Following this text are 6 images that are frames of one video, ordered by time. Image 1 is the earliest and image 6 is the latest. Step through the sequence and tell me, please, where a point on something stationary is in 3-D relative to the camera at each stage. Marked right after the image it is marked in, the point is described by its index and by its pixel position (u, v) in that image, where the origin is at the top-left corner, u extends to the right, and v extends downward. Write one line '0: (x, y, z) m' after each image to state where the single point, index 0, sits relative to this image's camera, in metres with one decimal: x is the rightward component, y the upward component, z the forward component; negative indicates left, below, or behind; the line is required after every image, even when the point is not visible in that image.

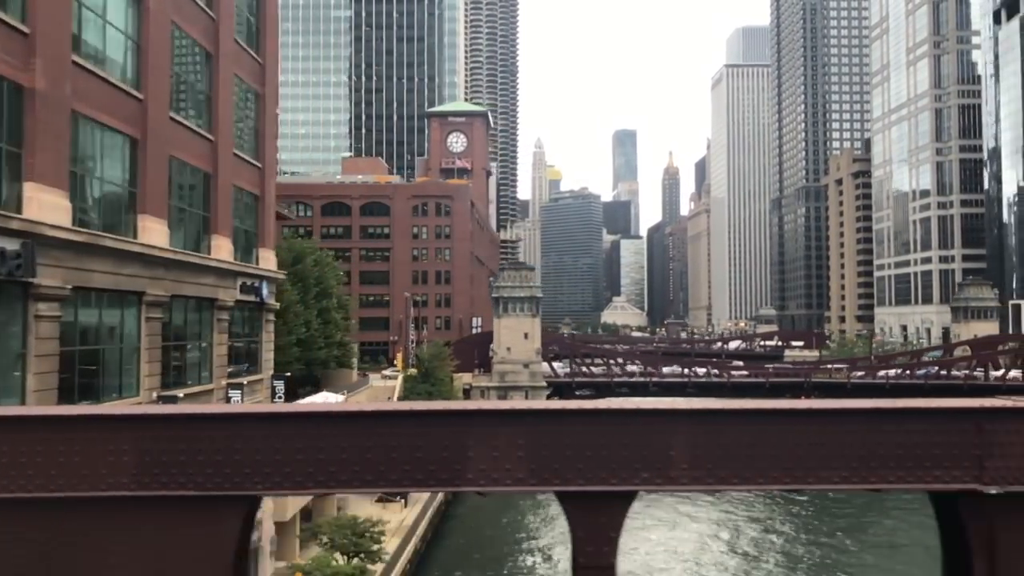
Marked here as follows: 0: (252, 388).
0: (-5.3, -2.1, +19.2) m
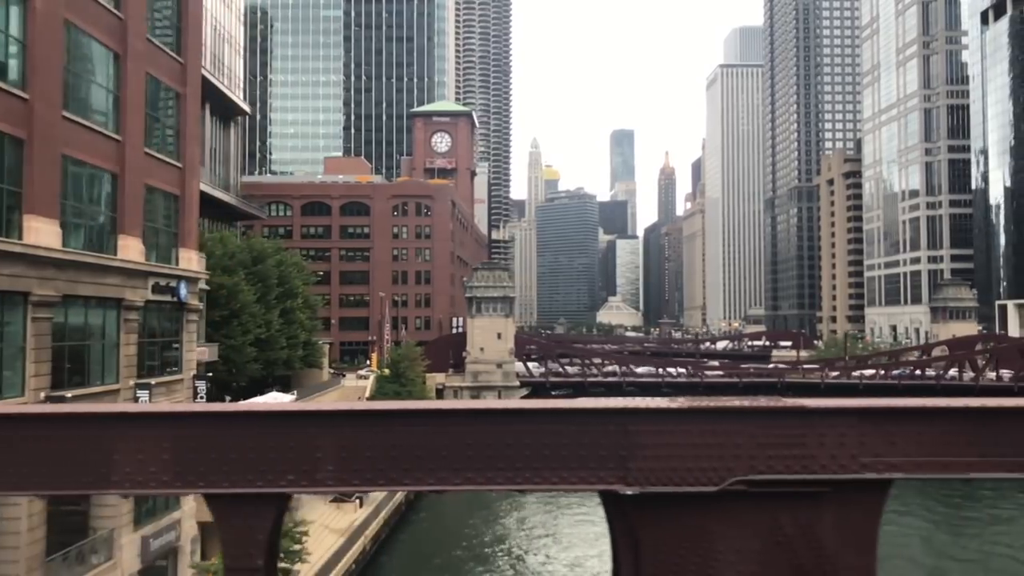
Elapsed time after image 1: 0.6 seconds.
0: (-6.9, -2.1, +19.2) m
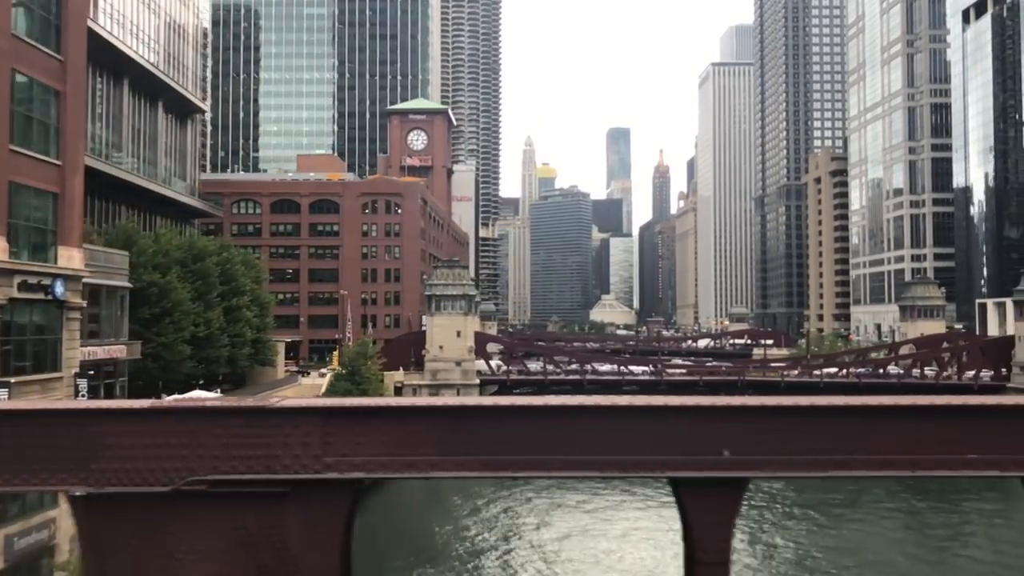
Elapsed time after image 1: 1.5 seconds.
0: (-9.5, -2.0, +19.2) m
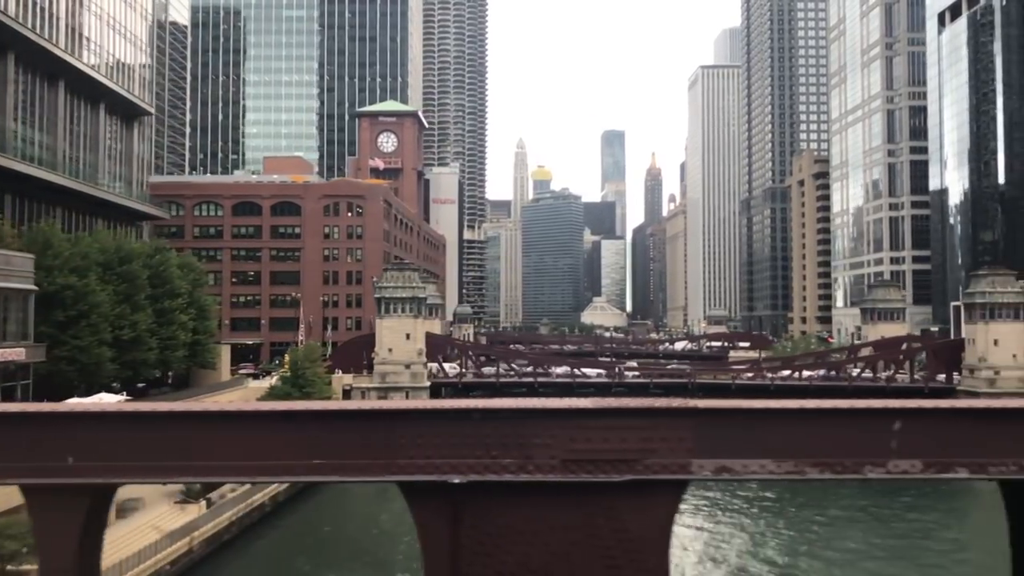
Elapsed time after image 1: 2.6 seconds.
0: (-12.6, -2.1, +19.2) m
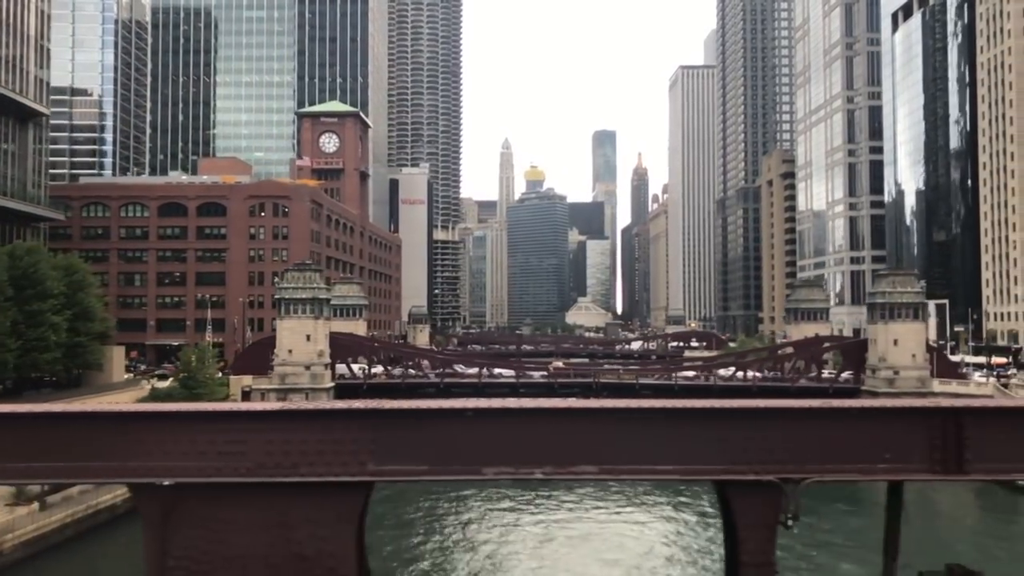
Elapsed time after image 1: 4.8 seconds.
0: (-18.8, -2.1, +19.1) m
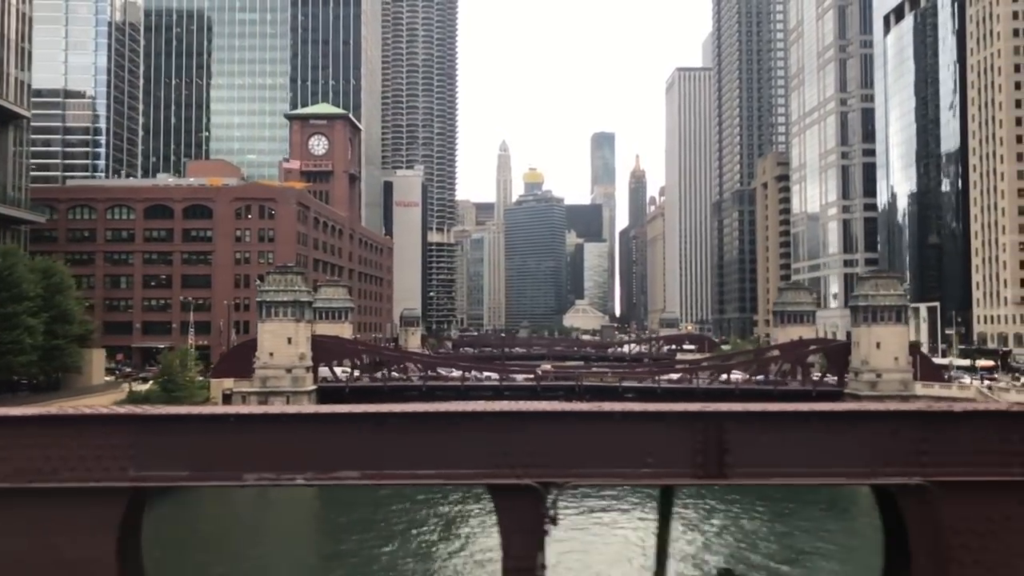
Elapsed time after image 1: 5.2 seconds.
0: (-19.9, -2.2, +19.0) m
